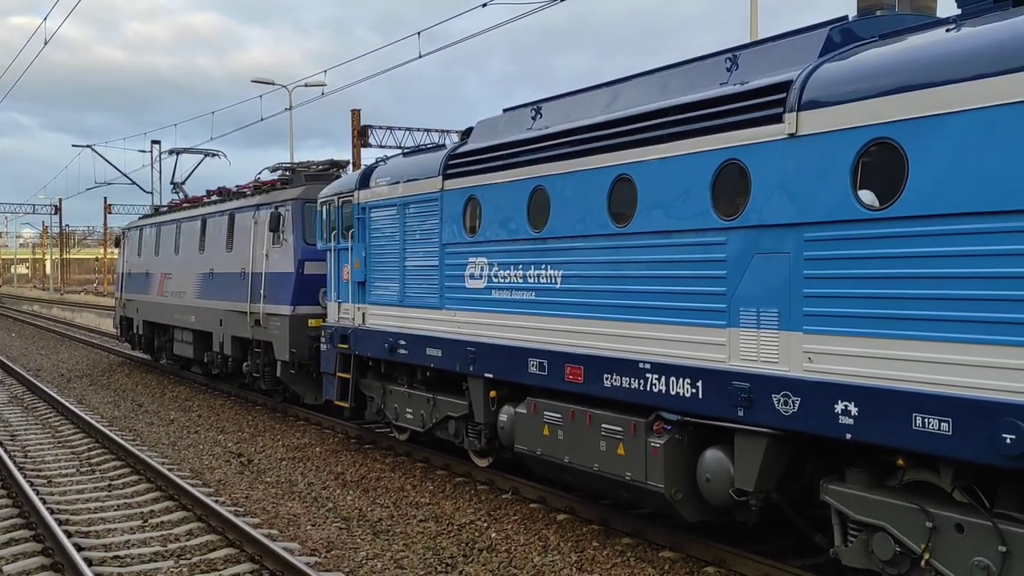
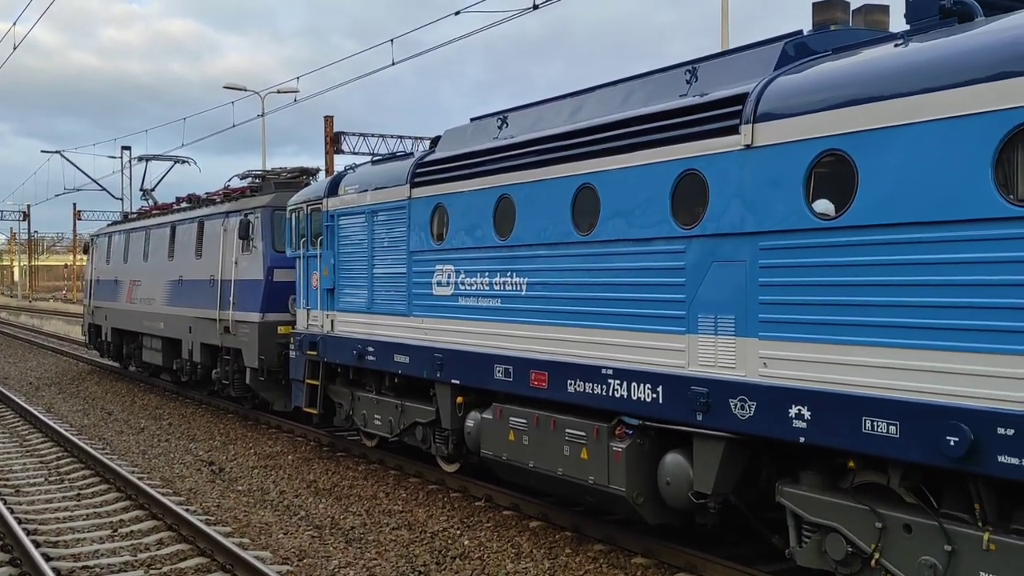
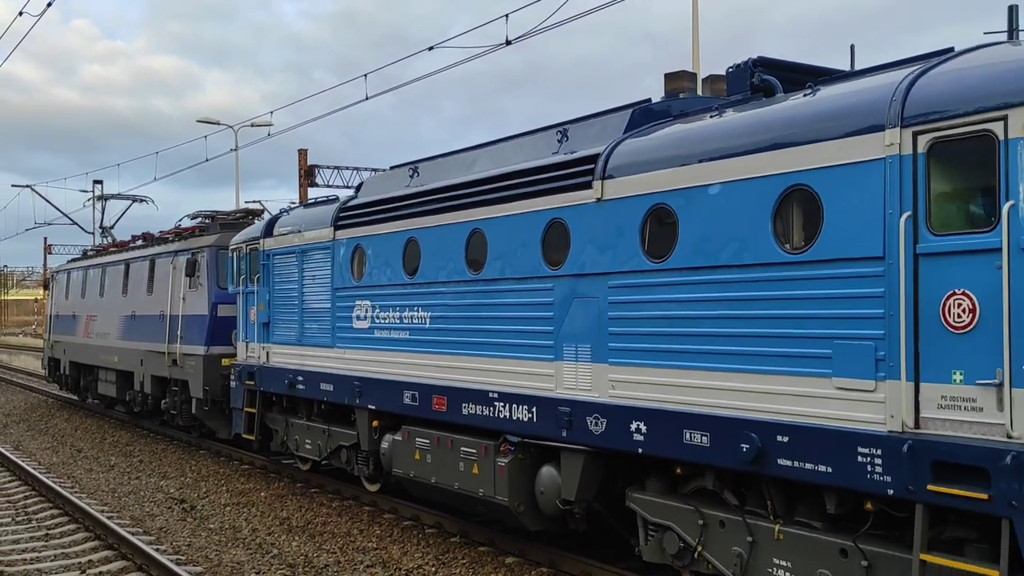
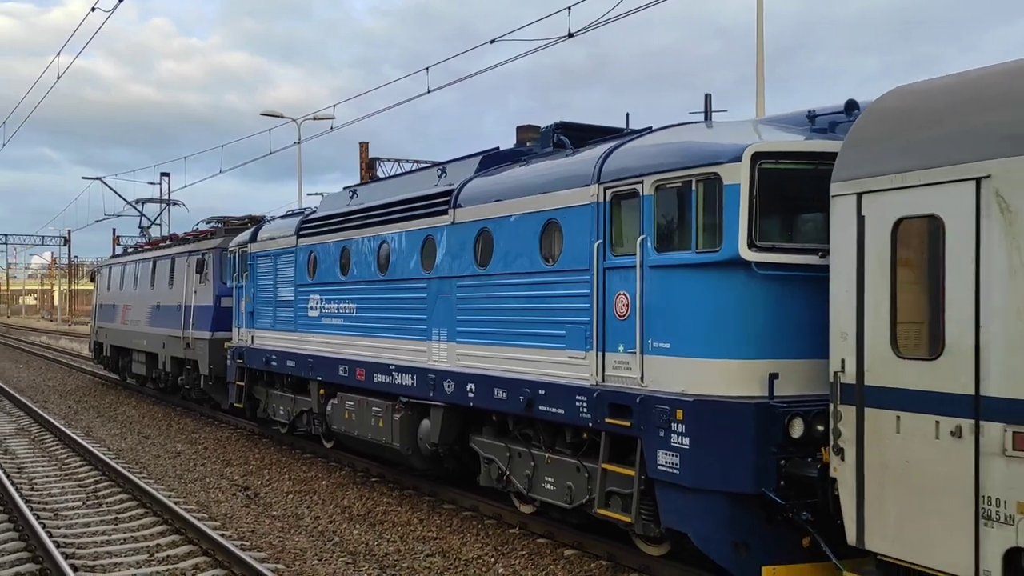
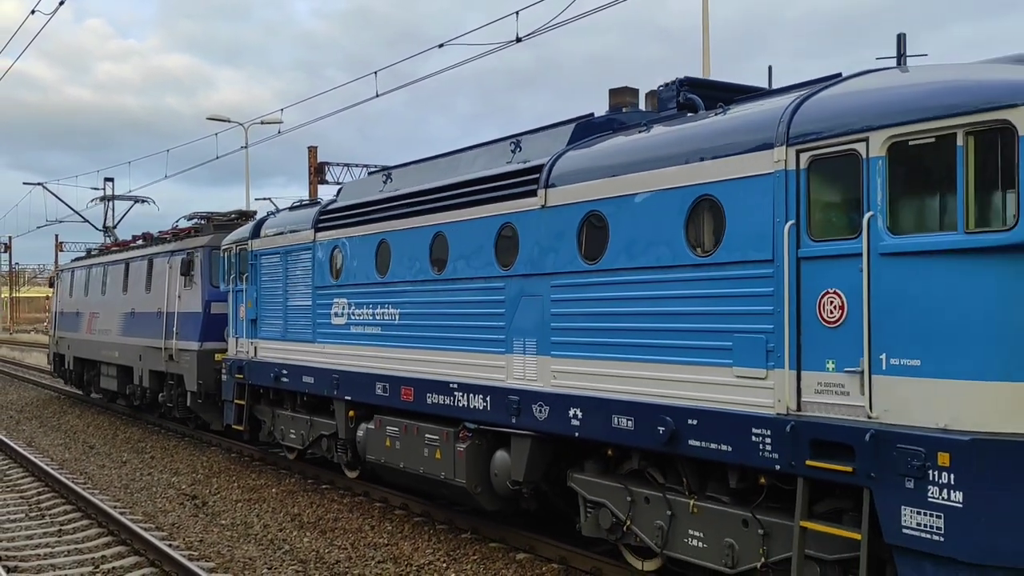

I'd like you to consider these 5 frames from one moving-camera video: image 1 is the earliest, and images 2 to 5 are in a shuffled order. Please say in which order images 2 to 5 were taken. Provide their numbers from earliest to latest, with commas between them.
2, 3, 5, 4
